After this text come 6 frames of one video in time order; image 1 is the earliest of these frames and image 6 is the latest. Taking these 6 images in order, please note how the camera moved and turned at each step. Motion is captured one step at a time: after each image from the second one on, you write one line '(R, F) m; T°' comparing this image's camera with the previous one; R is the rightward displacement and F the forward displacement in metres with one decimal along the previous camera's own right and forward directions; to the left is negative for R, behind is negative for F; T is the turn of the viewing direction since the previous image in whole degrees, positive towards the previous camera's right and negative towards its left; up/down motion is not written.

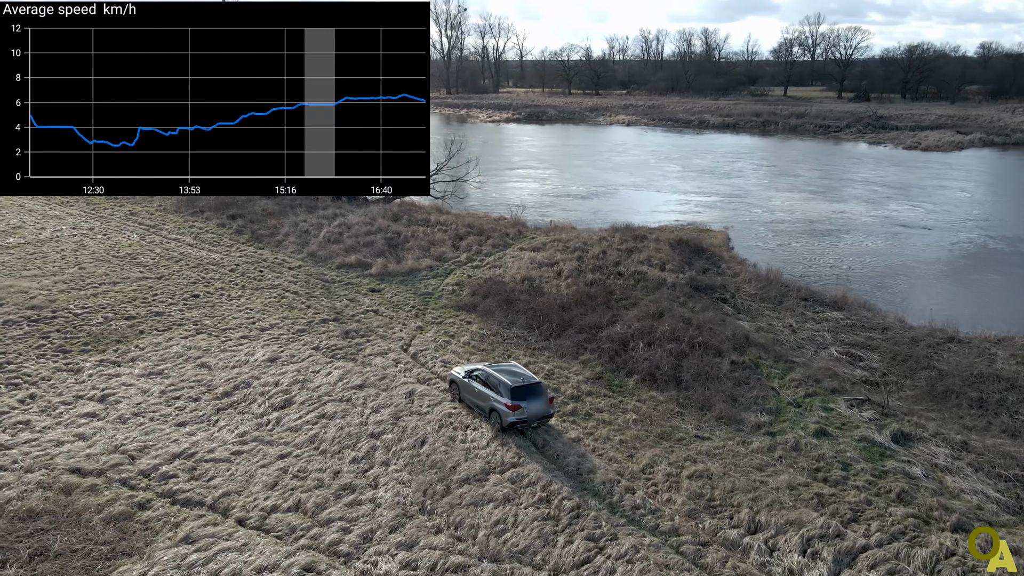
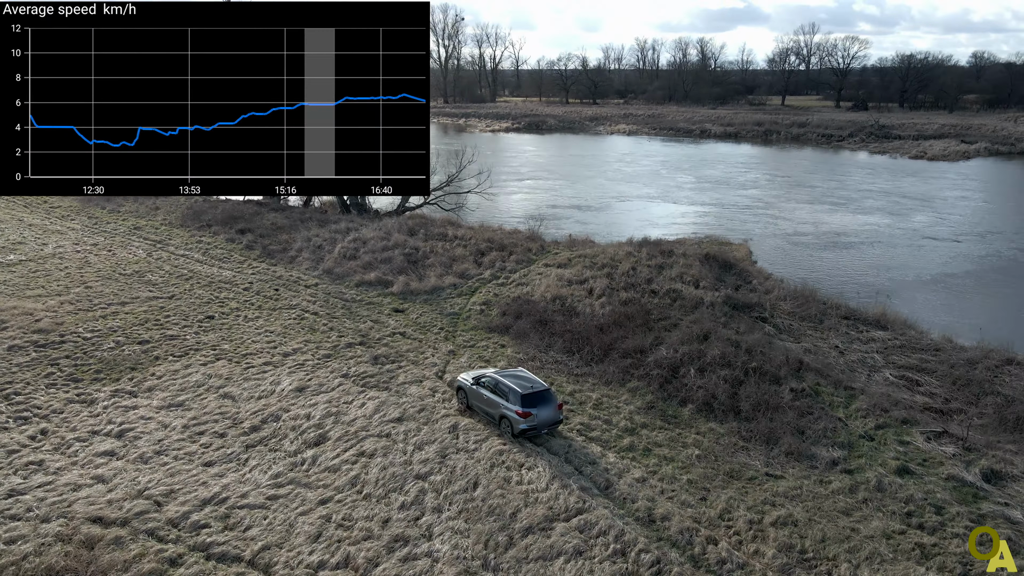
(-1.2, +1.2) m; +1°
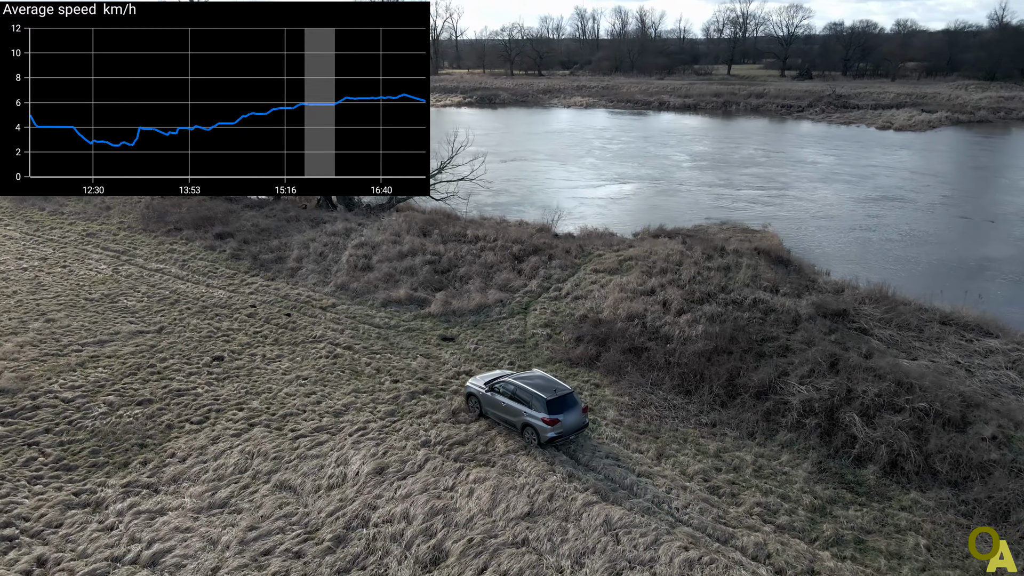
(-3.6, +4.0) m; +5°
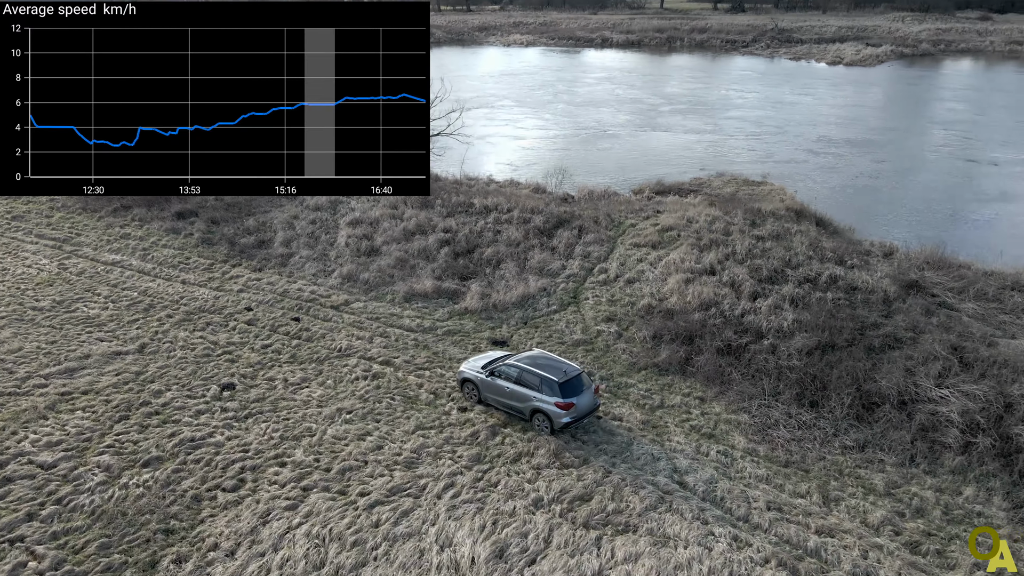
(-3.0, +3.3) m; +6°
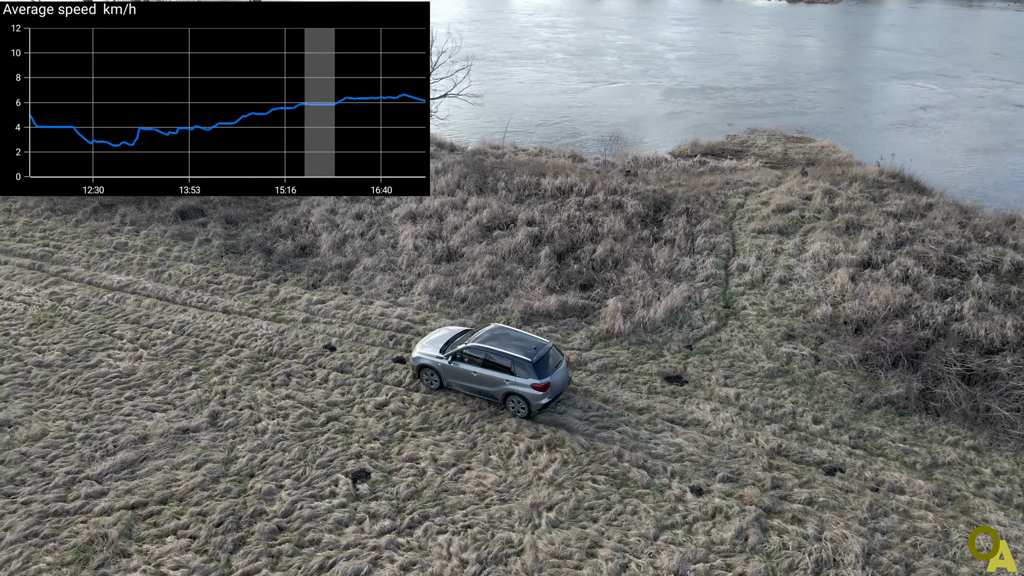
(-4.5, +3.9) m; +5°
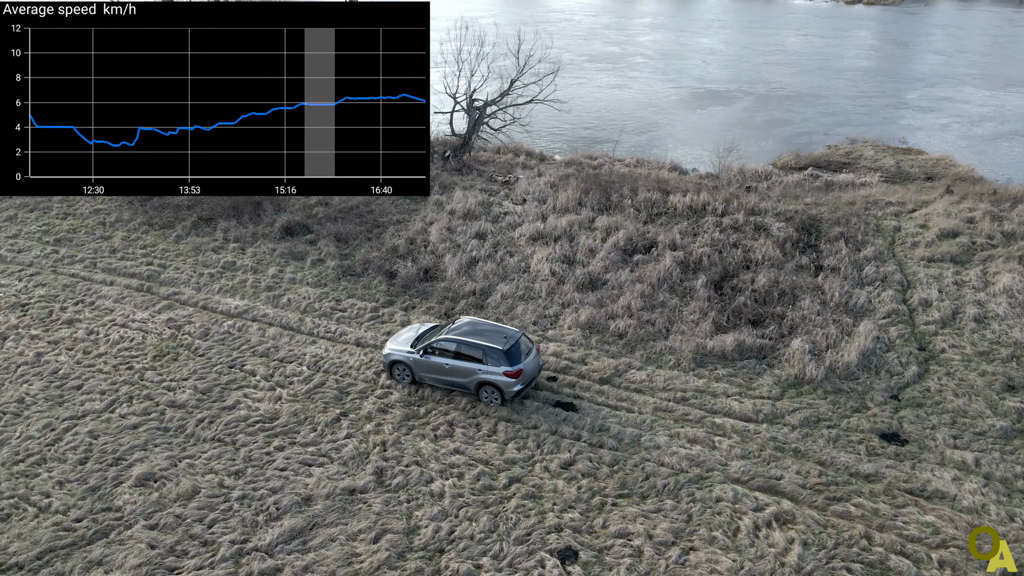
(-2.8, +1.5) m; -2°
